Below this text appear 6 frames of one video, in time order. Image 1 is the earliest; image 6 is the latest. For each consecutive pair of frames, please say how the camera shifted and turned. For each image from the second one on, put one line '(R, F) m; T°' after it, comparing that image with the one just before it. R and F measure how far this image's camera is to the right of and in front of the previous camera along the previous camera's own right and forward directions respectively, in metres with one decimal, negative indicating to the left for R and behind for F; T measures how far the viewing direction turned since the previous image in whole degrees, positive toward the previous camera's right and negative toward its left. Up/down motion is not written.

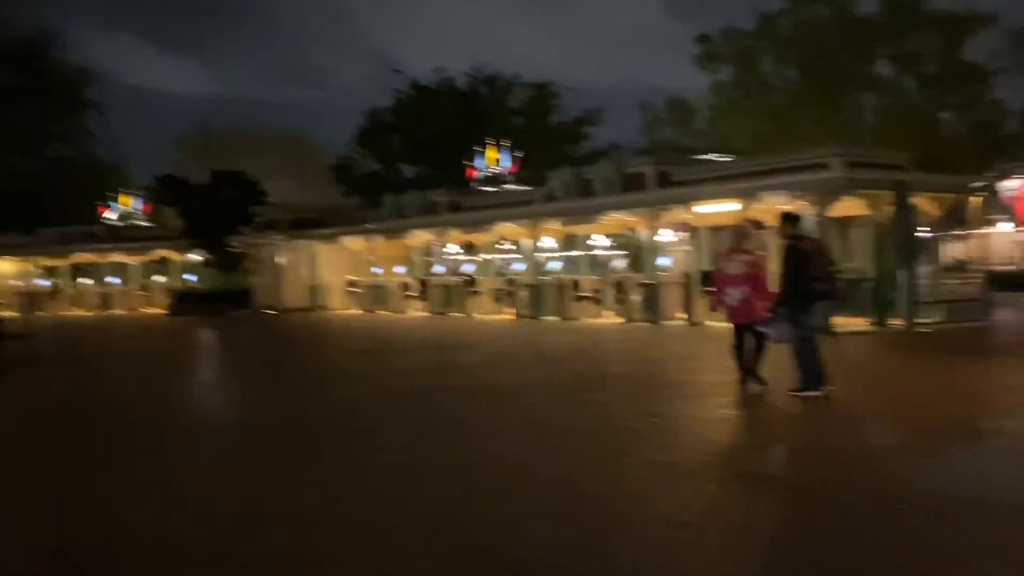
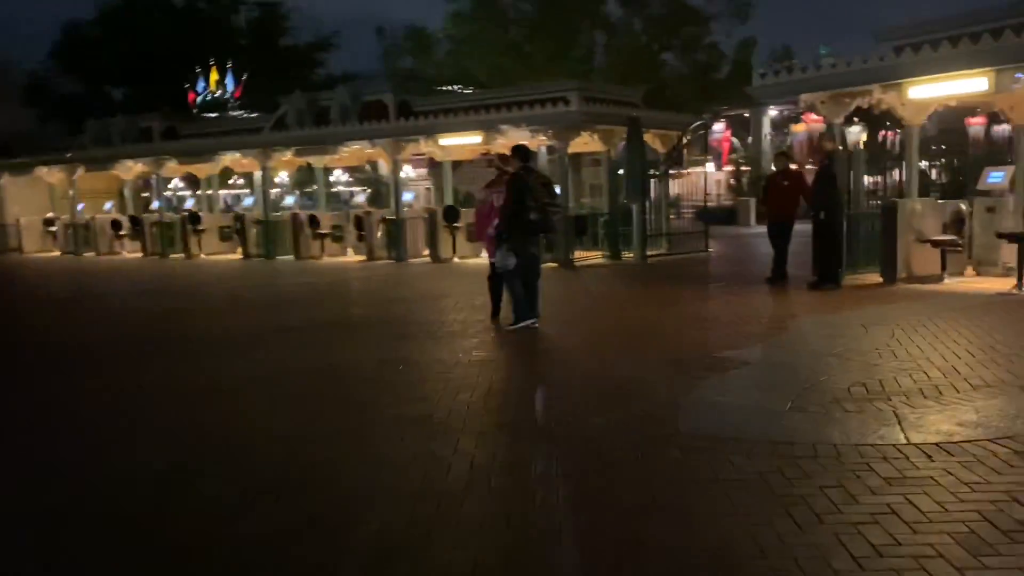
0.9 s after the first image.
(+0.1, +0.8) m; +17°
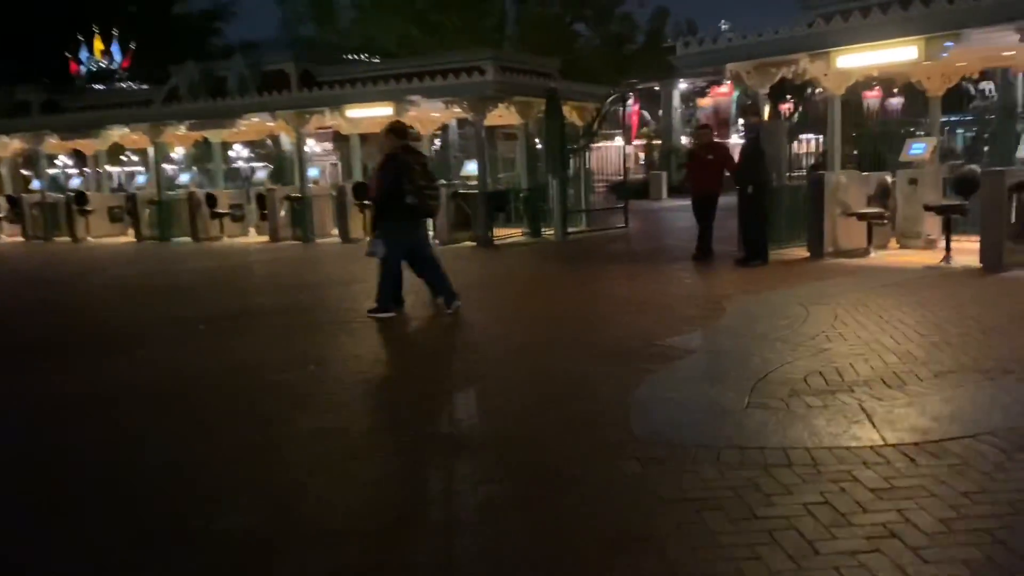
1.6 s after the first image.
(-0.1, +0.8) m; +6°
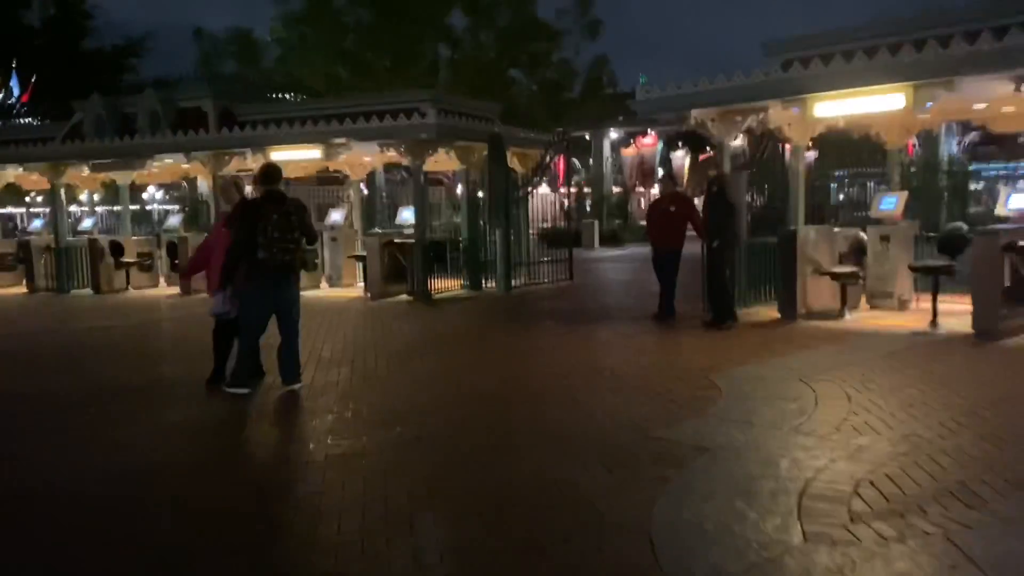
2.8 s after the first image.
(-0.3, +1.4) m; +5°
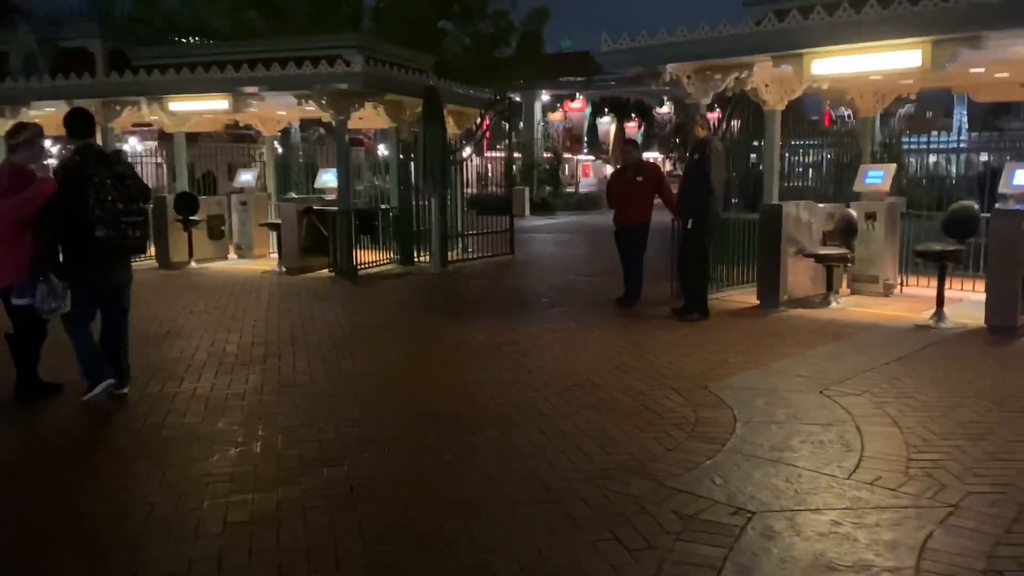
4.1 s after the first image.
(-0.3, +1.8) m; +5°
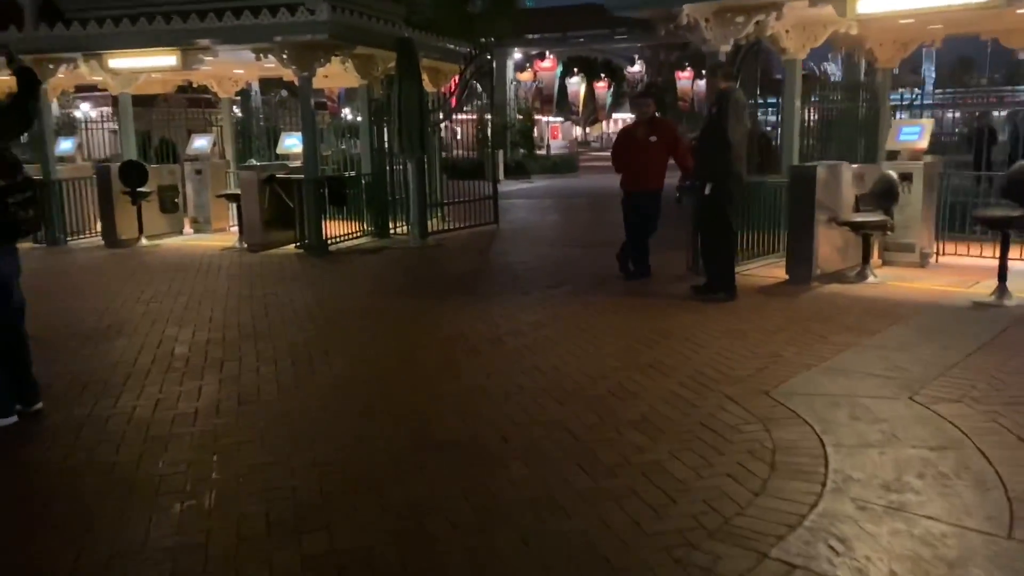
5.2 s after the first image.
(-0.3, +1.4) m; +2°
